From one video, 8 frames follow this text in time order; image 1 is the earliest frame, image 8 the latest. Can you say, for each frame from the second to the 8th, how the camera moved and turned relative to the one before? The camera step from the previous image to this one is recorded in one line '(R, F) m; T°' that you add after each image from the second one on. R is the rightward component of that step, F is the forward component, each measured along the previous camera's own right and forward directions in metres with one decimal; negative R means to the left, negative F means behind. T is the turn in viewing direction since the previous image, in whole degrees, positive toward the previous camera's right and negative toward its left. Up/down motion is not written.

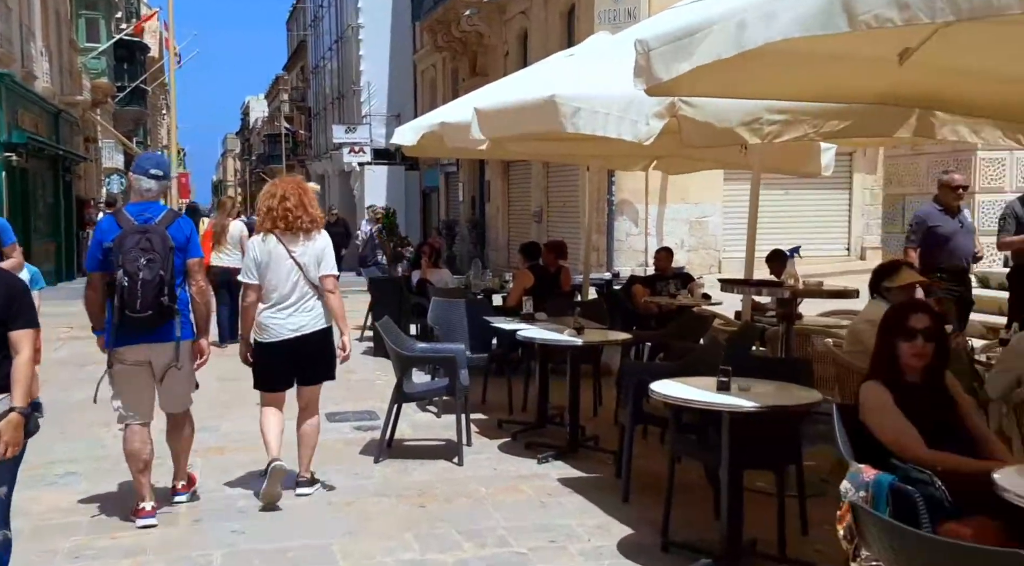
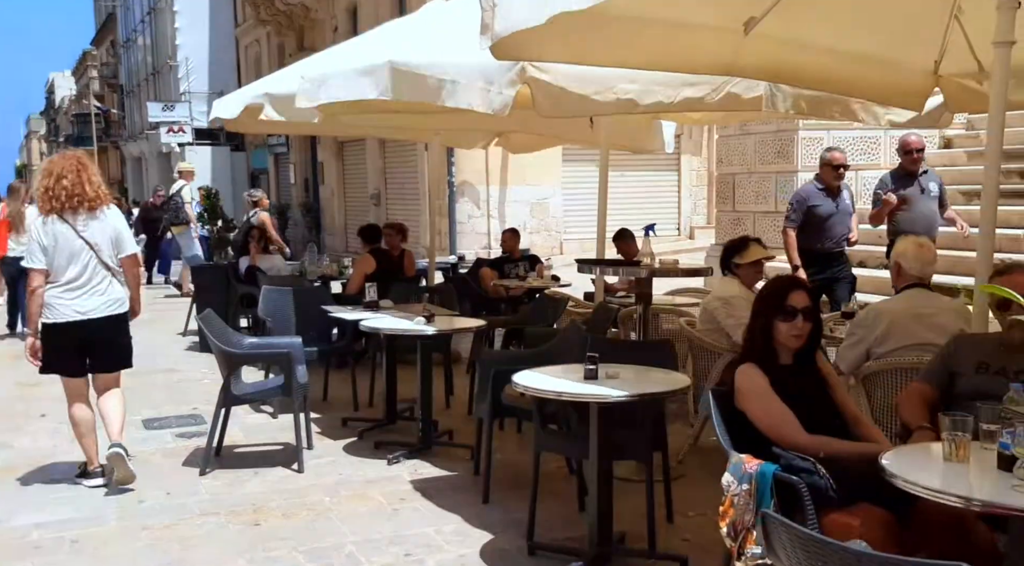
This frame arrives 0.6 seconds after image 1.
(0.0, +0.4) m; +10°
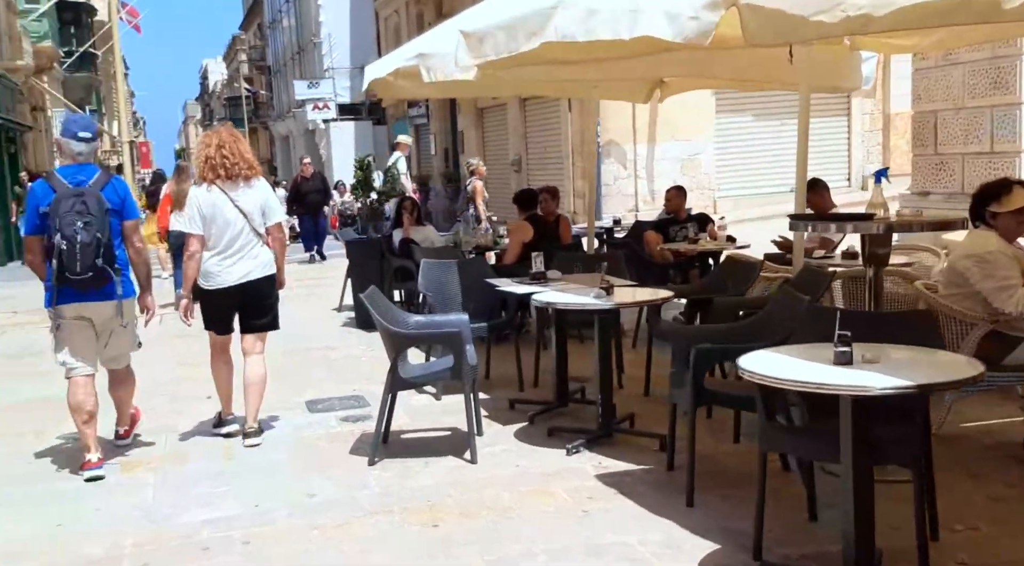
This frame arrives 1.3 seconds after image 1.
(-0.2, +0.6) m; -8°
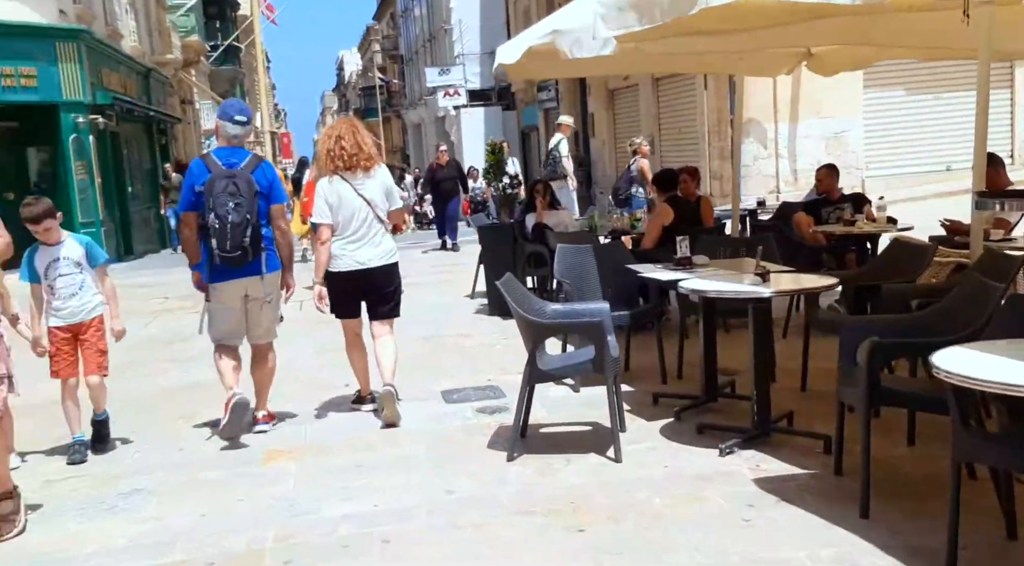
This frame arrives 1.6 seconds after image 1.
(-0.1, +0.3) m; -7°
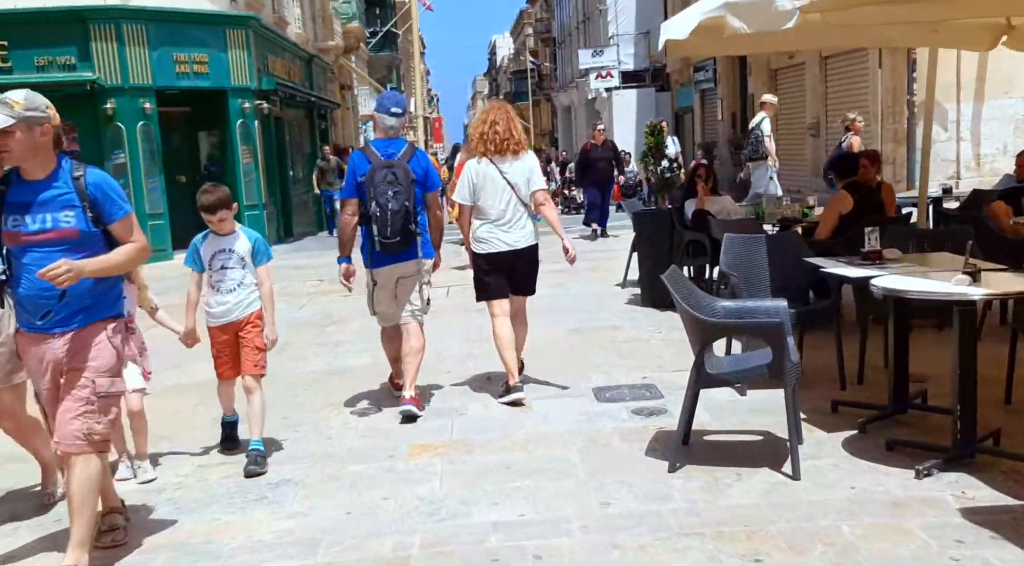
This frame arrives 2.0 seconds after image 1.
(-0.1, +0.3) m; -8°
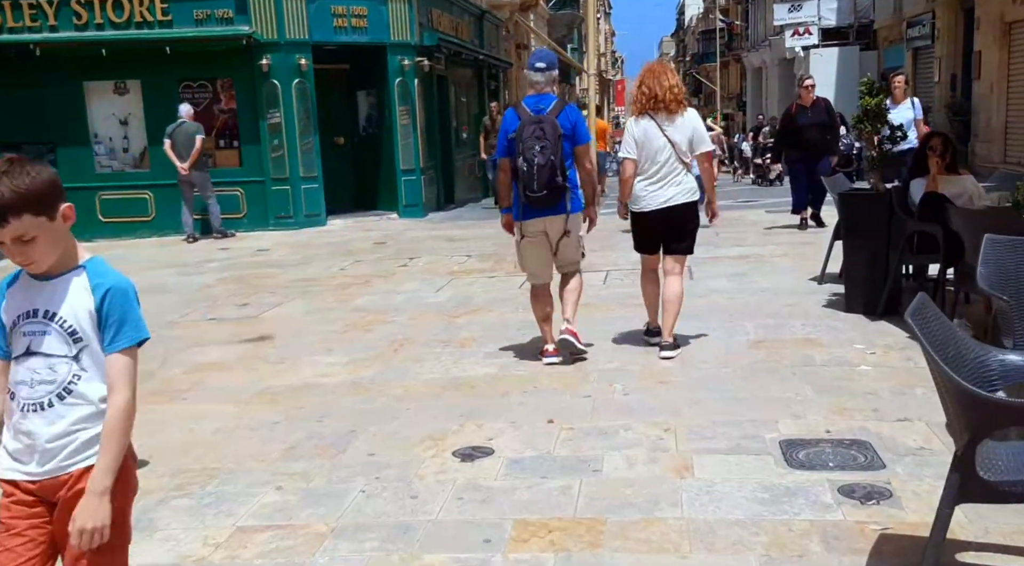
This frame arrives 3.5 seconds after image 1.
(+0.1, +1.5) m; -10°
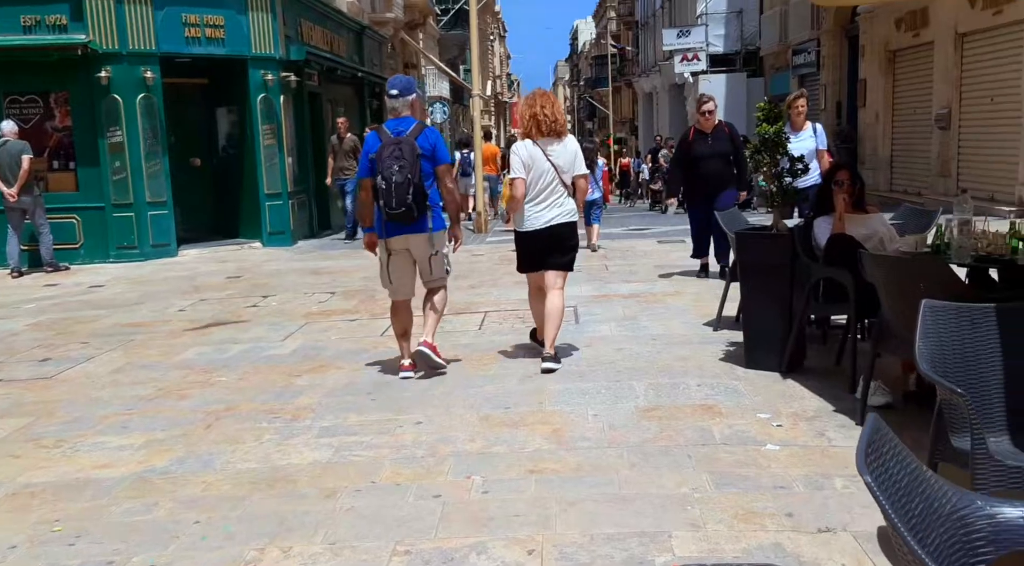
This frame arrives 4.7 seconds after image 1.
(+0.3, +1.1) m; +6°
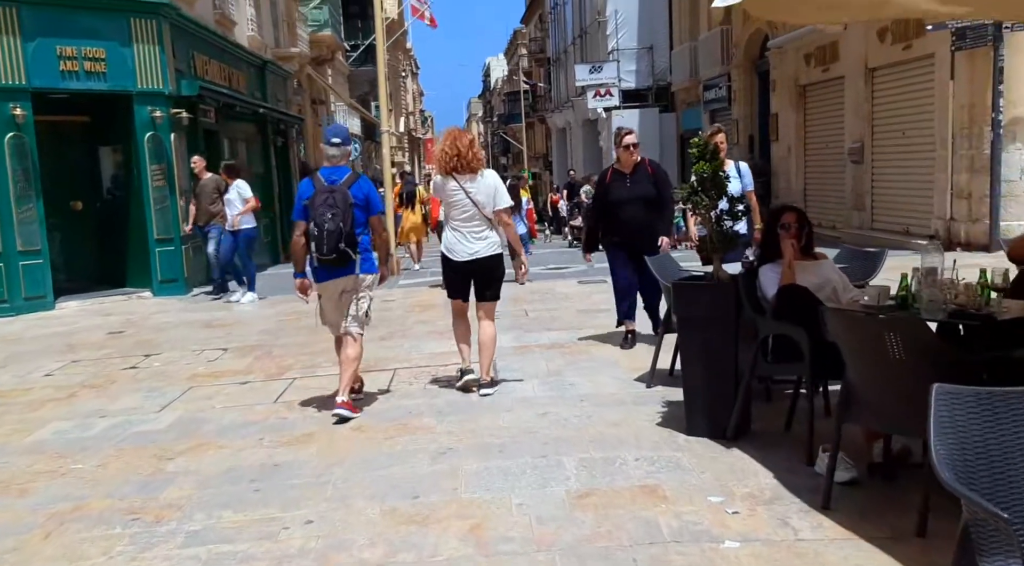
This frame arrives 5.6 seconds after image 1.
(+0.1, +0.8) m; +5°
